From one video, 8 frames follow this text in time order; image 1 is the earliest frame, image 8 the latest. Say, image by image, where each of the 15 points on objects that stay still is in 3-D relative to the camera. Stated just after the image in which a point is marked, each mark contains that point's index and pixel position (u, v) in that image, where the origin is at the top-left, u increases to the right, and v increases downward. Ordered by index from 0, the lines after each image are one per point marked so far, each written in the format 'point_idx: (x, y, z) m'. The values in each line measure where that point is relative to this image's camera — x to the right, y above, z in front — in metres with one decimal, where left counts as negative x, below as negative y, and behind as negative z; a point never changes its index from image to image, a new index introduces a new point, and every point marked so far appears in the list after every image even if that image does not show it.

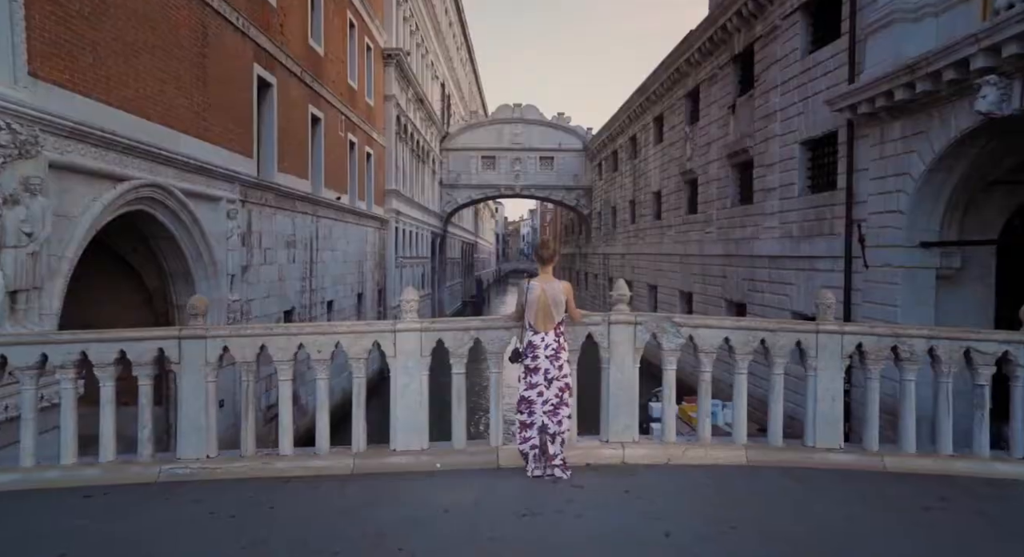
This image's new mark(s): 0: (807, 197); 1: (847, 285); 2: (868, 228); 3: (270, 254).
0: (+5.5, +1.5, +11.2) m
1: (+5.4, -0.1, +9.7) m
2: (+5.5, +0.8, +9.2) m
3: (-4.5, +0.5, +11.0) m
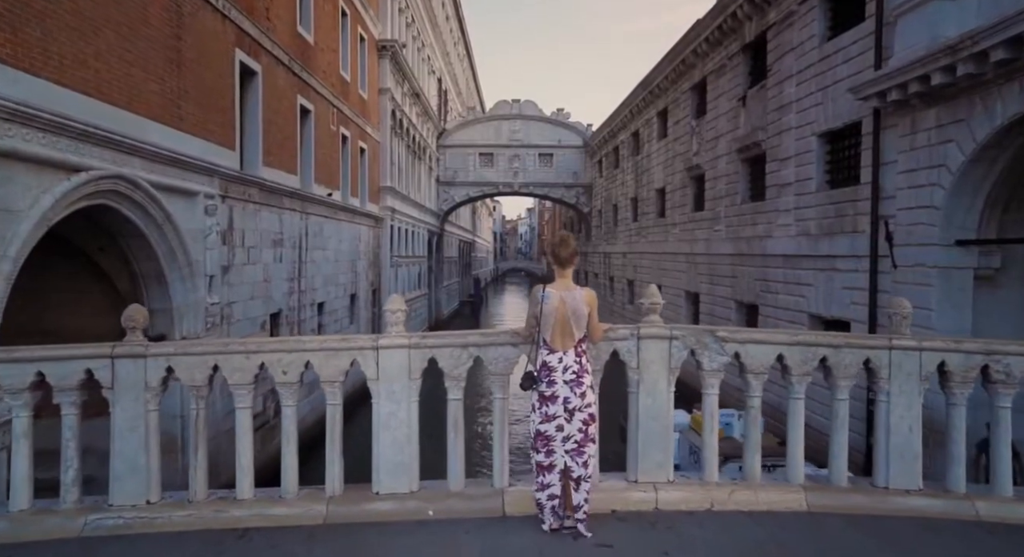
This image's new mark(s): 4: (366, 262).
0: (+5.5, +1.5, +10.5) m
1: (+5.4, -0.1, +9.0) m
2: (+5.5, +0.7, +8.5) m
3: (-4.5, +0.5, +10.3) m
4: (-4.5, +0.5, +18.5) m
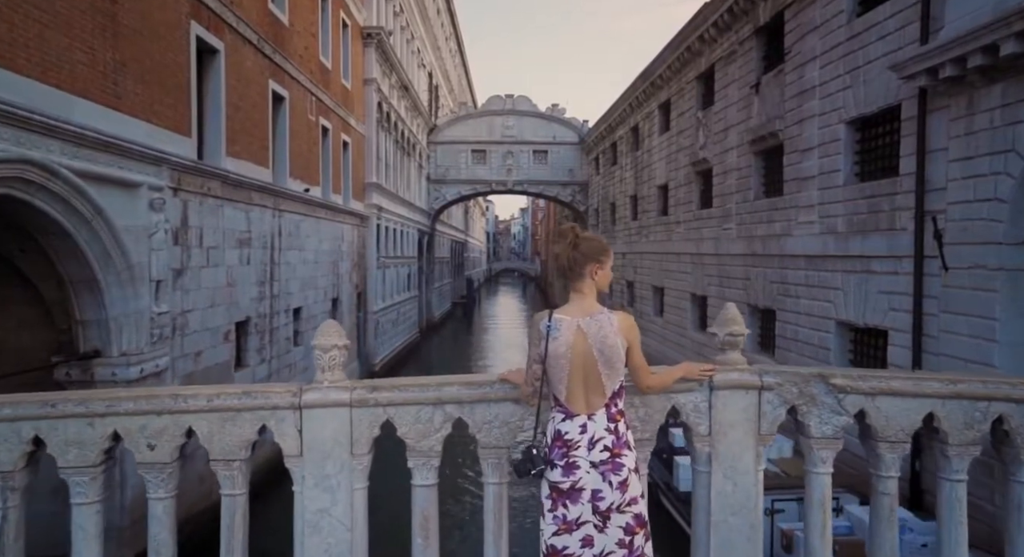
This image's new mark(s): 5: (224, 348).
0: (+5.4, +1.4, +9.4) m
1: (+5.4, -0.2, +8.0) m
2: (+5.4, +0.7, +7.4) m
3: (-4.6, +0.4, +9.1) m
4: (-4.7, +0.4, +17.3) m
5: (-4.6, -1.1, +9.6) m
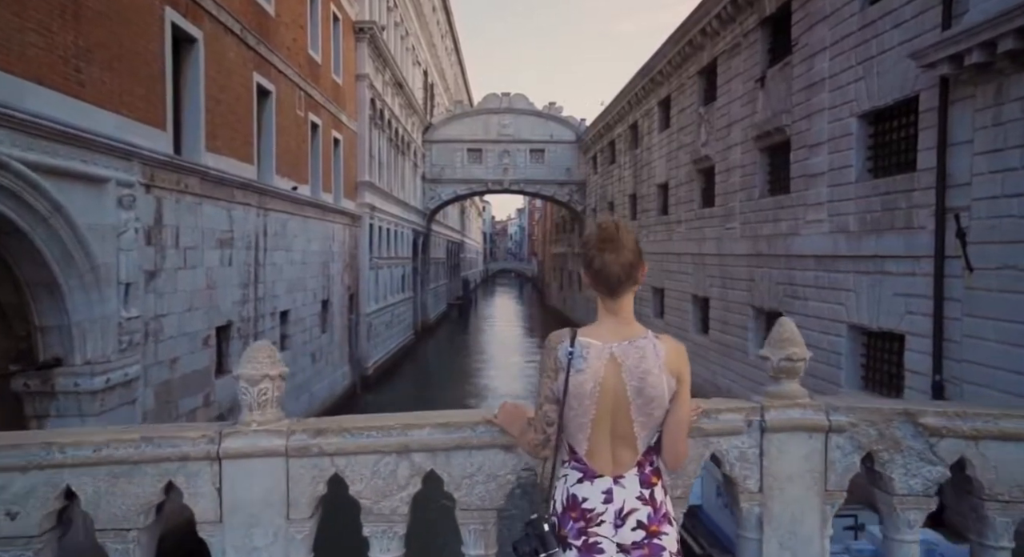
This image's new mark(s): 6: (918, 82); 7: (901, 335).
0: (+5.3, +1.4, +9.0) m
1: (+5.3, -0.2, +7.5) m
2: (+5.4, +0.7, +7.0) m
3: (-4.6, +0.4, +8.6) m
4: (-4.8, +0.4, +16.8) m
5: (-4.7, -1.2, +9.1) m
6: (+5.3, +2.6, +7.8) m
7: (+5.4, -0.8, +8.4) m
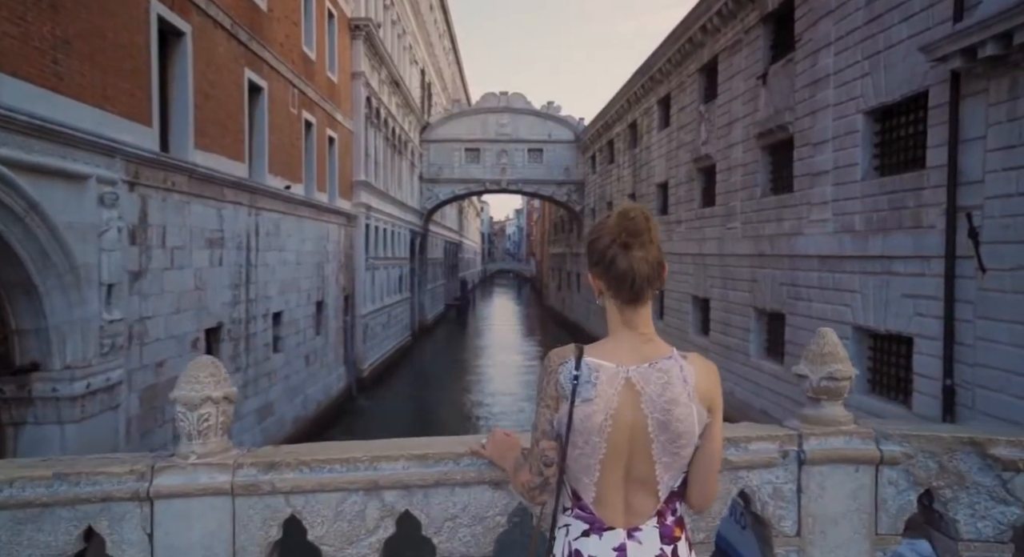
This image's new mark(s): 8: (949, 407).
0: (+5.3, +1.4, +8.7) m
1: (+5.3, -0.2, +7.3) m
2: (+5.3, +0.7, +6.8) m
3: (-4.7, +0.3, +8.4) m
4: (-4.9, +0.4, +16.5) m
5: (-4.7, -1.2, +8.8) m
6: (+5.3, +2.6, +7.6) m
7: (+5.4, -0.8, +8.1) m
8: (+5.2, -1.5, +7.2) m
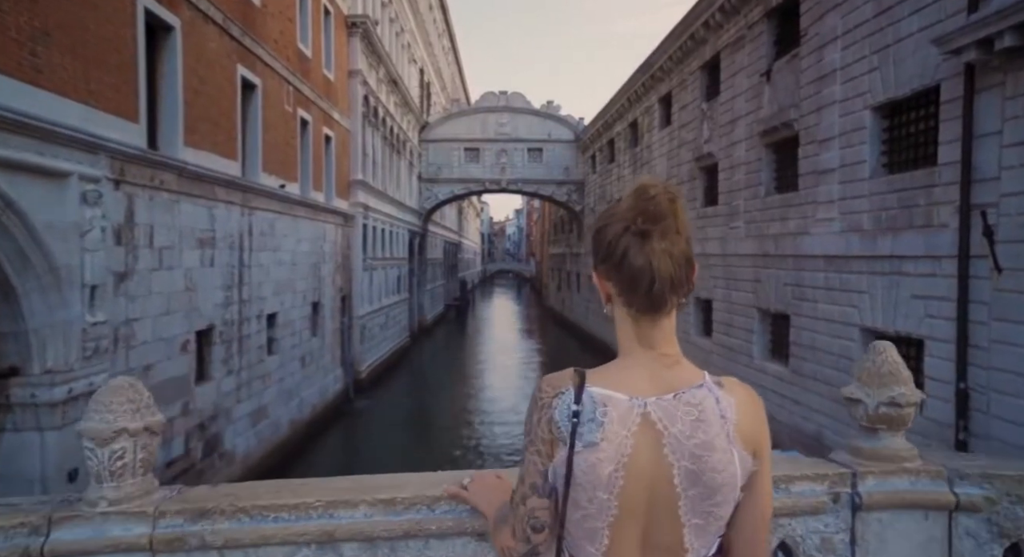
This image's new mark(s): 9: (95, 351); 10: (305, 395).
0: (+5.3, +1.4, +8.5) m
1: (+5.3, -0.2, +7.0) m
2: (+5.3, +0.7, +6.5) m
3: (-4.7, +0.3, +8.1) m
4: (-4.9, +0.4, +16.3) m
5: (-4.7, -1.2, +8.6) m
6: (+5.3, +2.6, +7.4) m
7: (+5.4, -0.8, +7.9) m
8: (+5.2, -1.5, +6.9) m
9: (-4.6, -0.8, +6.6) m
10: (-4.8, -2.7, +14.0) m
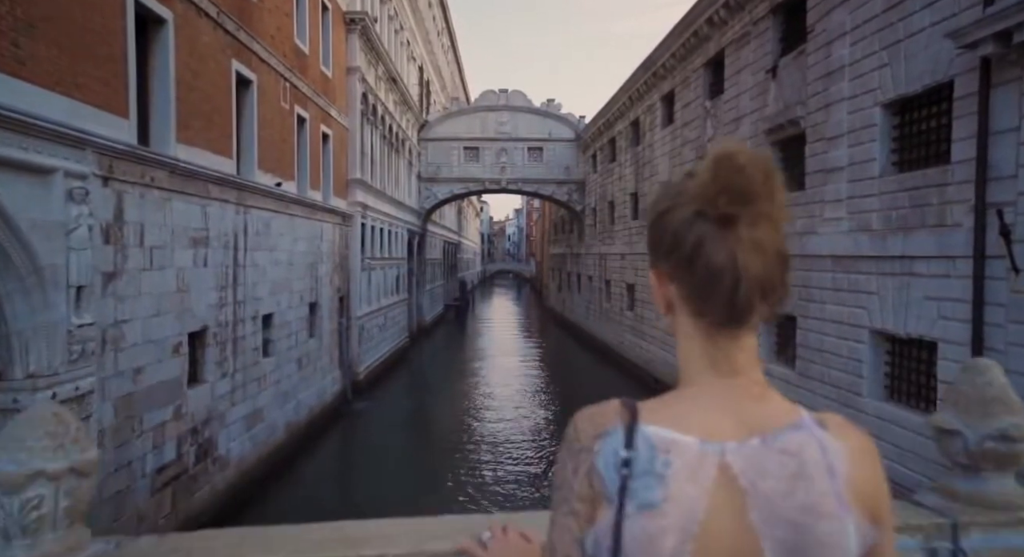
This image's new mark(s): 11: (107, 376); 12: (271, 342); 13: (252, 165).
0: (+5.3, +1.4, +8.3) m
1: (+5.3, -0.2, +6.8) m
2: (+5.3, +0.7, +6.3) m
3: (-4.7, +0.3, +7.9) m
4: (-4.9, +0.4, +16.0) m
5: (-4.7, -1.2, +8.3) m
6: (+5.3, +2.5, +7.1) m
7: (+5.4, -0.8, +7.7) m
8: (+5.2, -1.6, +6.7) m
9: (-4.6, -0.8, +6.3) m
10: (-4.8, -2.7, +13.8) m
11: (-4.6, -1.1, +6.8) m
12: (-4.8, -1.3, +12.0) m
13: (-4.8, +2.1, +11.1) m
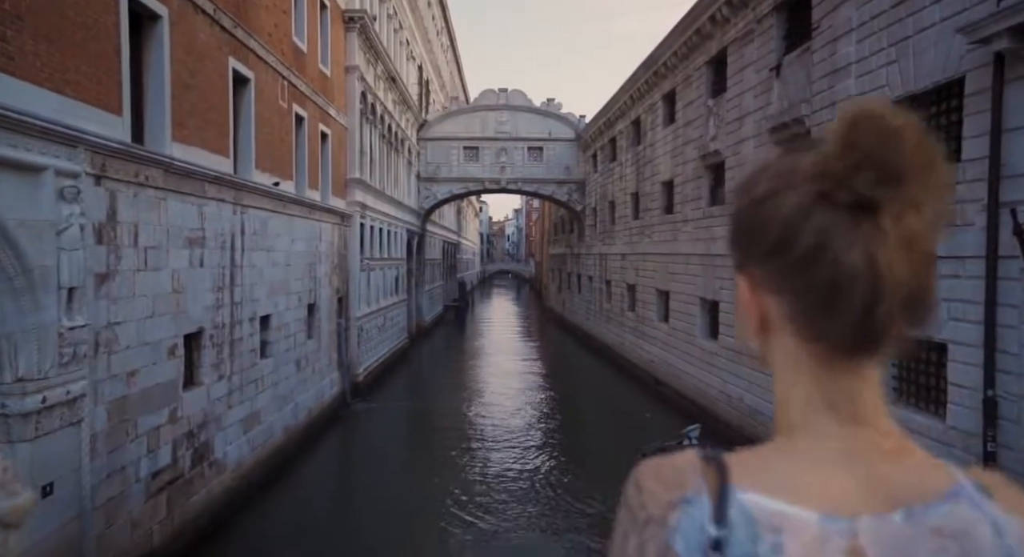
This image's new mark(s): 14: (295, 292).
0: (+5.3, +1.4, +8.1) m
1: (+5.3, -0.2, +6.7) m
2: (+5.4, +0.6, +6.2) m
3: (-4.6, +0.3, +7.8) m
4: (-4.9, +0.4, +15.9) m
5: (-4.7, -1.2, +8.2) m
6: (+5.3, +2.5, +7.0) m
7: (+5.4, -0.8, +7.5) m
8: (+5.3, -1.6, +6.6) m
9: (-4.5, -0.8, +6.2) m
10: (-4.8, -2.7, +13.6) m
11: (-4.6, -1.1, +6.7) m
12: (-4.8, -1.3, +11.8) m
13: (-4.8, +2.1, +10.9) m
14: (-4.8, -0.3, +13.3) m
